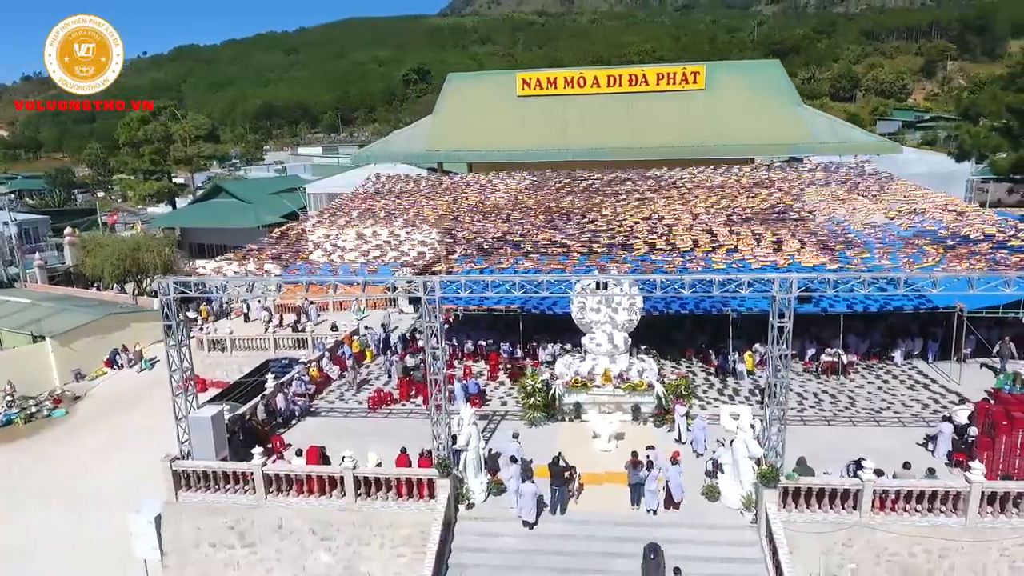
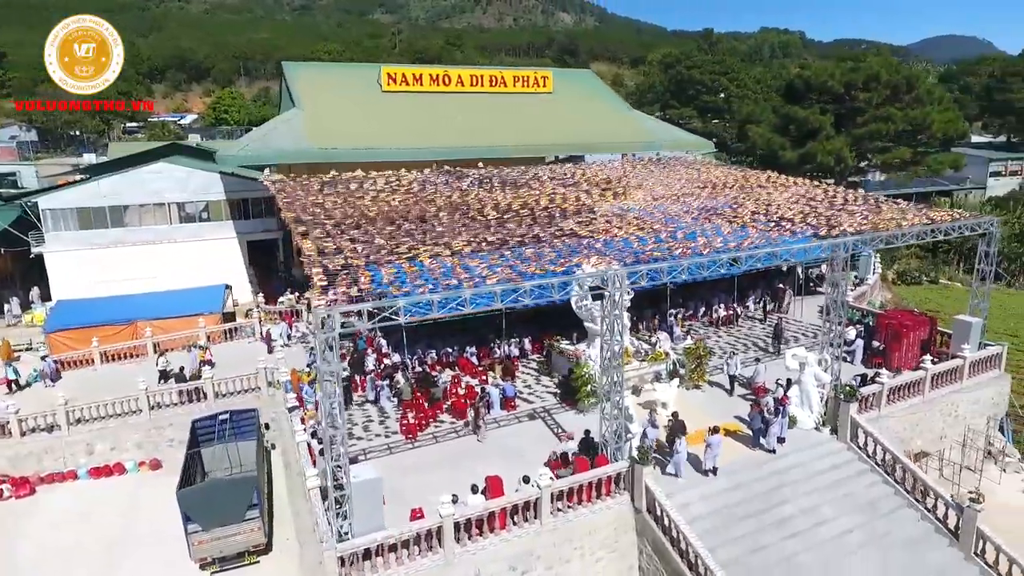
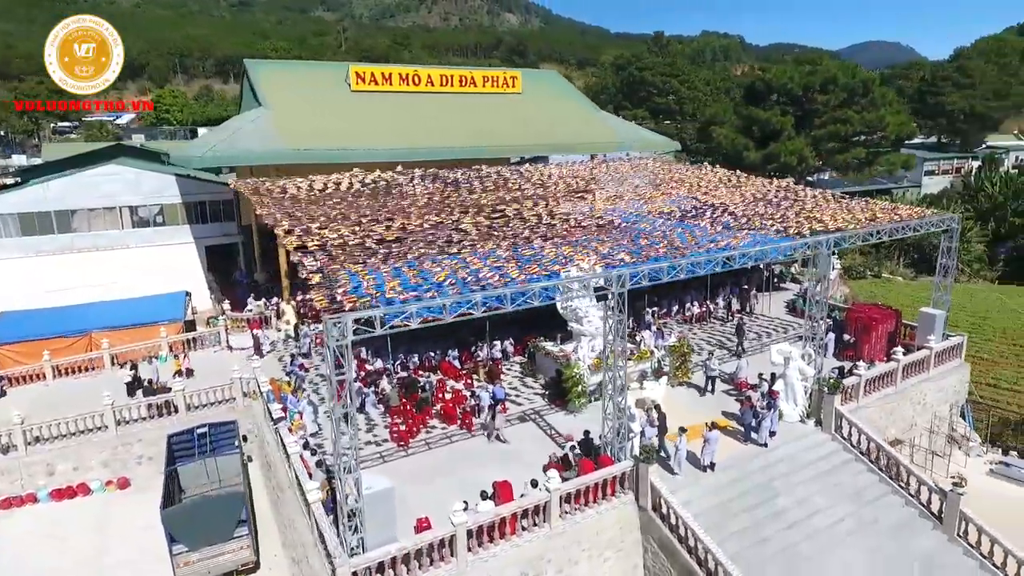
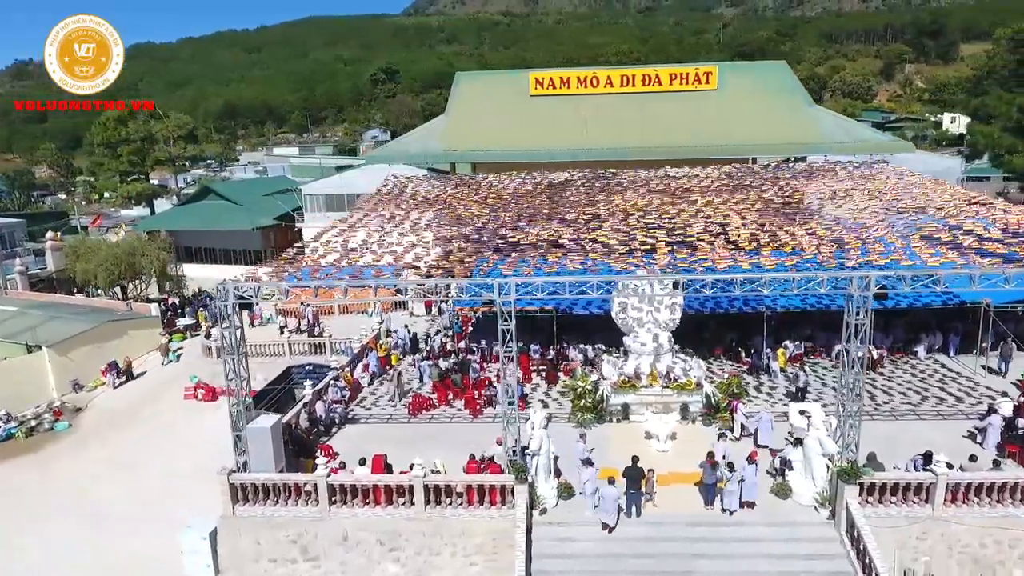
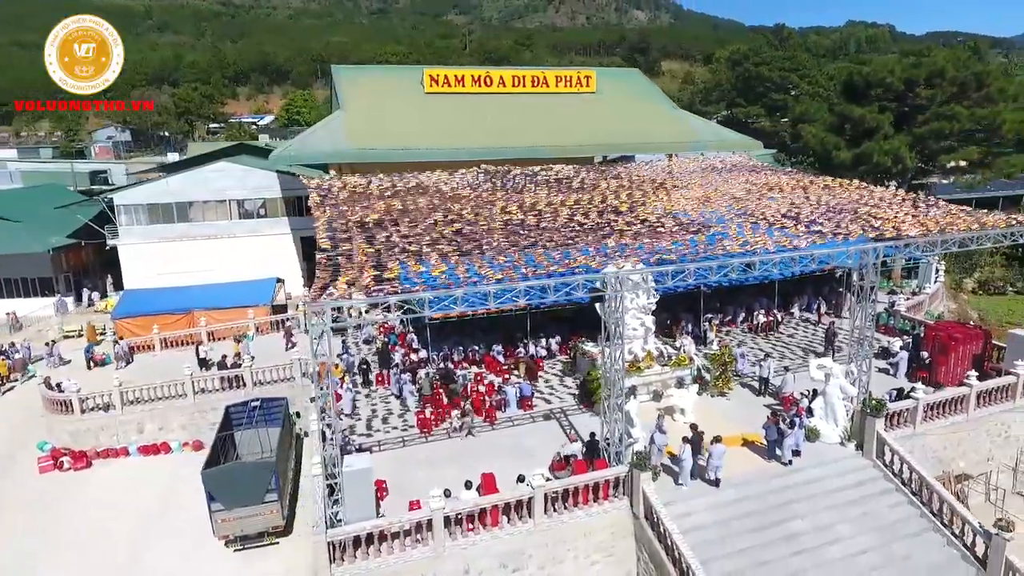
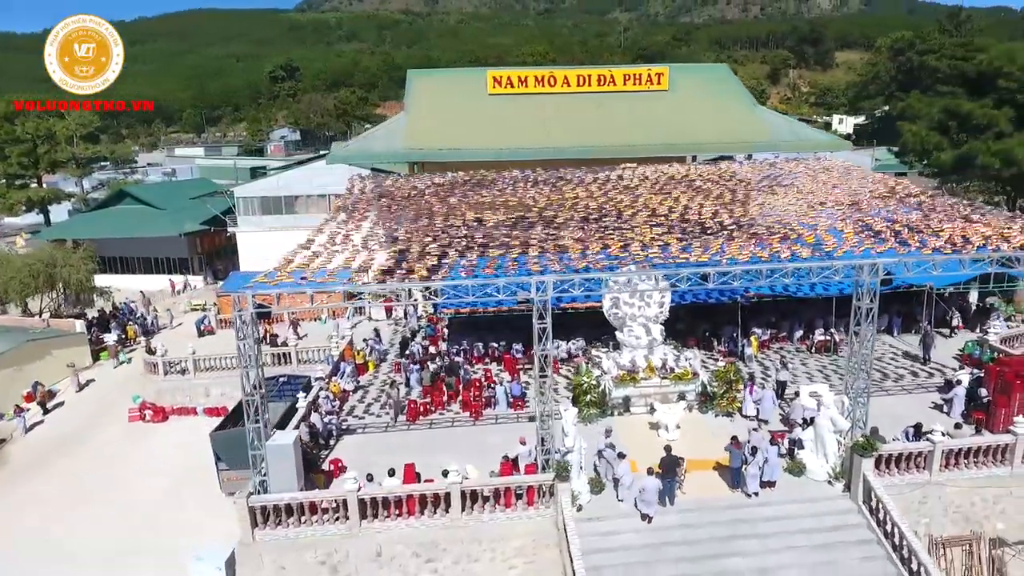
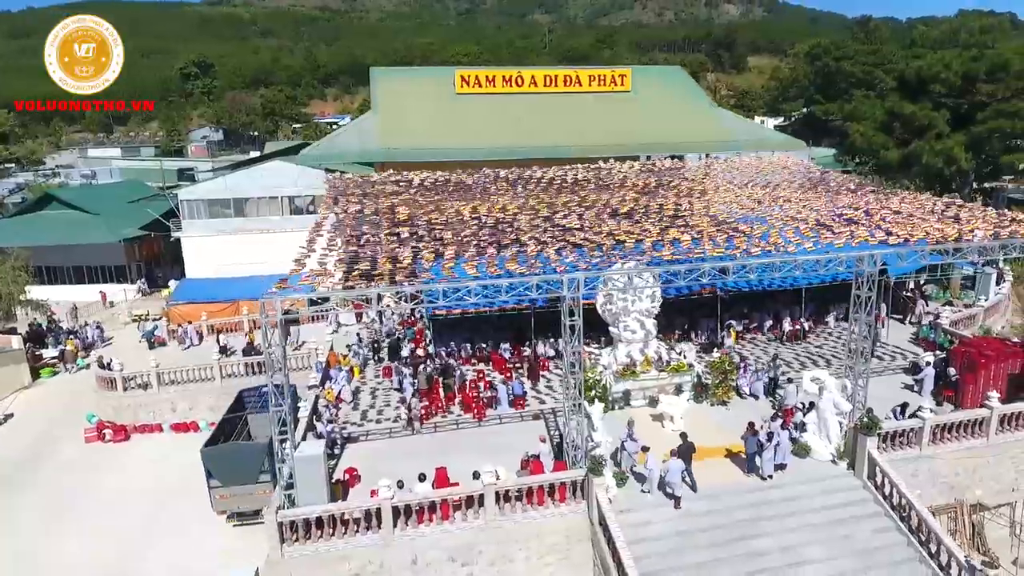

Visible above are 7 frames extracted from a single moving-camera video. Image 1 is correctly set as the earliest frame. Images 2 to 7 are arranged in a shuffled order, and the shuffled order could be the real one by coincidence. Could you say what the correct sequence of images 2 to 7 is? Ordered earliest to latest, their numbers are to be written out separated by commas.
4, 6, 7, 5, 2, 3
